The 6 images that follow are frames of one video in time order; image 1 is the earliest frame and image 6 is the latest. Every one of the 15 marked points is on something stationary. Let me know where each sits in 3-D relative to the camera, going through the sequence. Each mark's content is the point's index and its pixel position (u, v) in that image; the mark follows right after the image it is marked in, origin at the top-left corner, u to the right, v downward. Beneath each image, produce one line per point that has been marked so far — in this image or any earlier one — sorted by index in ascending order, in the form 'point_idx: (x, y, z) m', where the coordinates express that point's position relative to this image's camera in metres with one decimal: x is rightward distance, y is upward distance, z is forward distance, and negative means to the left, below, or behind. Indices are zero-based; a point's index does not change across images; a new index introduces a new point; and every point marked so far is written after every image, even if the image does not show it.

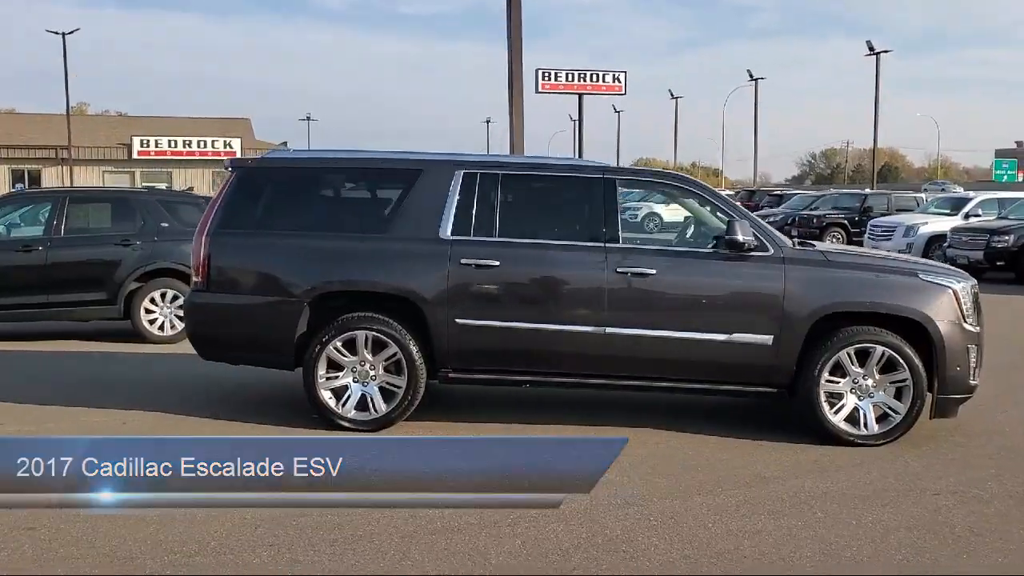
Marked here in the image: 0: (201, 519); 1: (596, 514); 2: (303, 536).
0: (-1.5, -1.1, +4.7) m
1: (+0.4, -1.1, +4.9) m
2: (-1.0, -1.1, +4.5) m
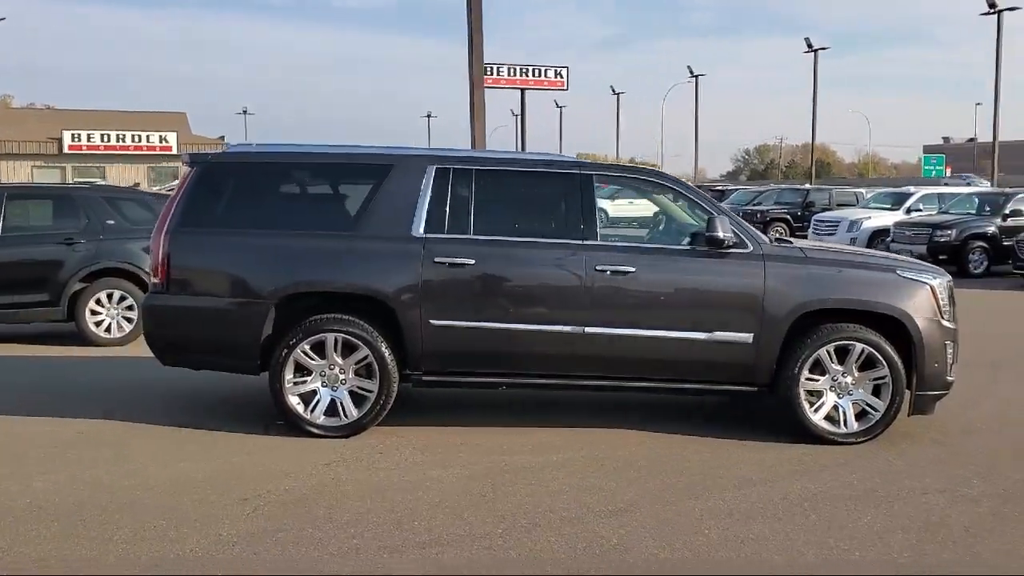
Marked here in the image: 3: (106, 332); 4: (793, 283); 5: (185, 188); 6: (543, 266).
0: (-1.5, -1.1, +4.5) m
1: (+0.4, -1.1, +4.8) m
2: (-1.0, -1.2, +4.3) m
3: (-4.2, -0.4, +10.1) m
4: (+1.8, 0.0, +6.3) m
5: (-2.1, +0.6, +6.4) m
6: (+0.2, +0.1, +6.3) m
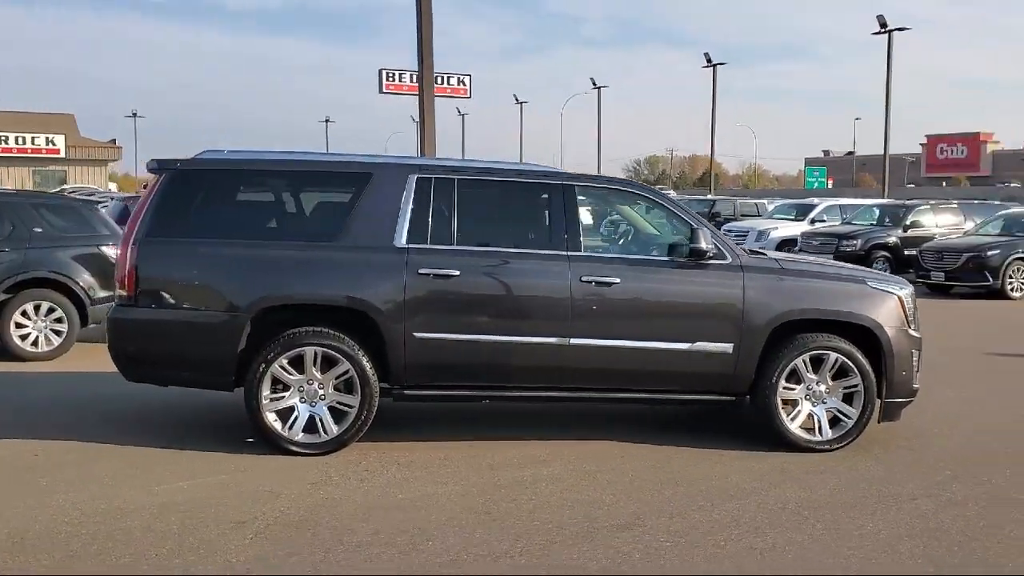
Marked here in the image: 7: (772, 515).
0: (-1.4, -1.2, +4.2) m
1: (+0.4, -1.2, +4.7) m
2: (-0.9, -1.2, +4.1) m
3: (-4.6, -0.6, +9.5) m
4: (+1.7, 0.0, +6.4) m
5: (-2.2, +0.6, +6.1) m
6: (+0.1, +0.1, +6.2) m
7: (+1.3, -1.2, +5.1) m
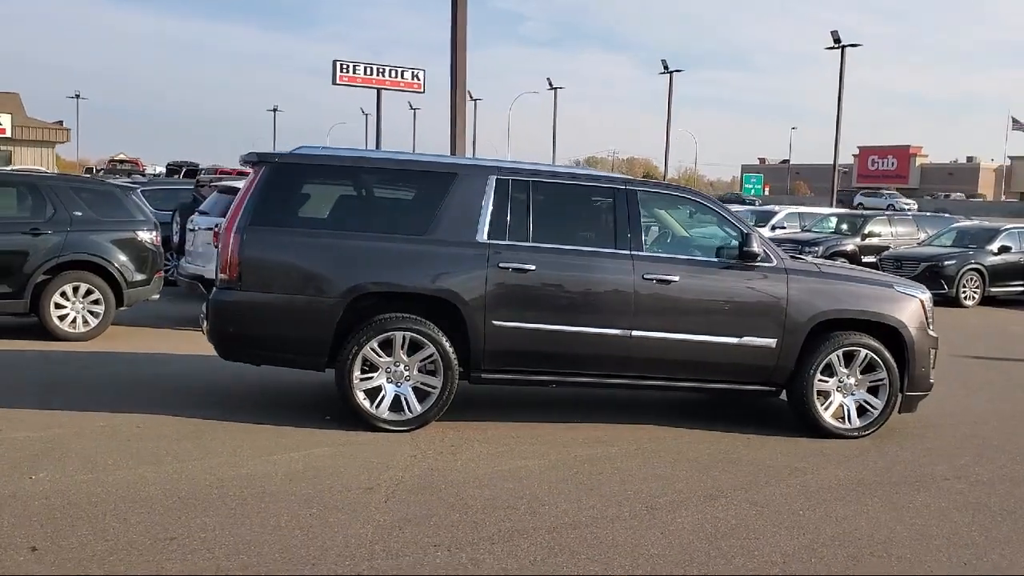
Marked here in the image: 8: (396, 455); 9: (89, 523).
0: (-0.8, -1.1, +4.7) m
1: (+1.0, -1.2, +5.3) m
2: (-0.3, -1.2, +4.6) m
3: (-4.4, -0.4, +9.8) m
4: (+2.2, 0.0, +7.1) m
5: (-1.7, +0.7, +6.5) m
6: (+0.6, +0.1, +6.8) m
7: (+1.9, -1.2, +5.7) m
8: (-0.7, -1.0, +6.0) m
9: (-1.9, -1.1, +4.5) m
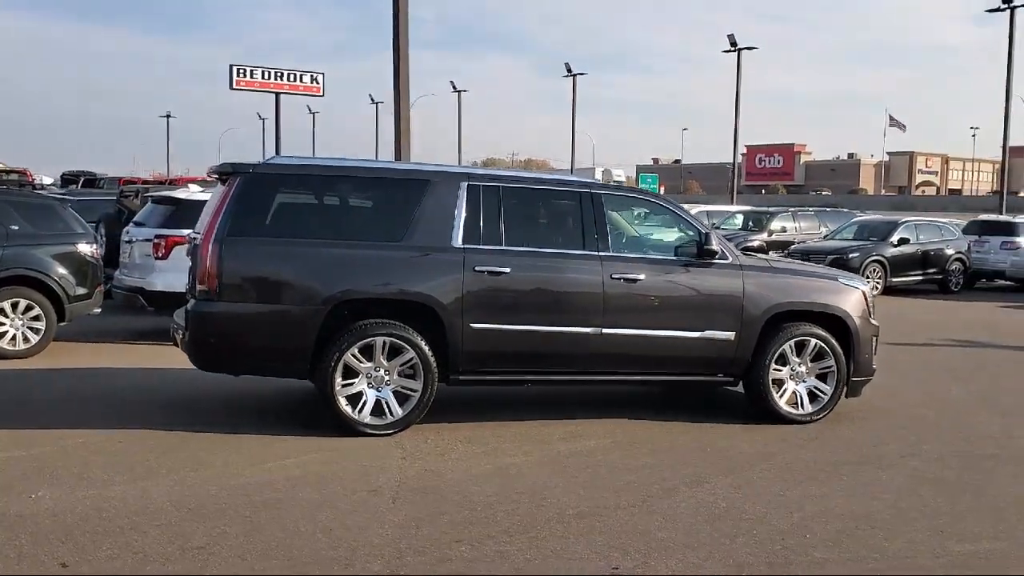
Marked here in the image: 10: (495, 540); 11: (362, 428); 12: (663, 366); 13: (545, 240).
0: (-0.8, -1.2, +4.8) m
1: (+1.0, -1.2, +5.6) m
2: (-0.2, -1.2, +4.8) m
3: (-4.8, -0.5, +9.5) m
4: (+1.9, 0.0, +7.5) m
5: (-1.9, +0.6, +6.5) m
6: (+0.4, +0.1, +7.0) m
7: (+1.8, -1.1, +6.1) m
8: (-0.8, -1.1, +6.1) m
9: (-1.8, -1.1, +4.5) m
10: (-0.1, -1.2, +4.7) m
11: (-1.0, -0.9, +6.6) m
12: (+1.1, -0.6, +7.3) m
13: (+0.2, +0.3, +7.1) m
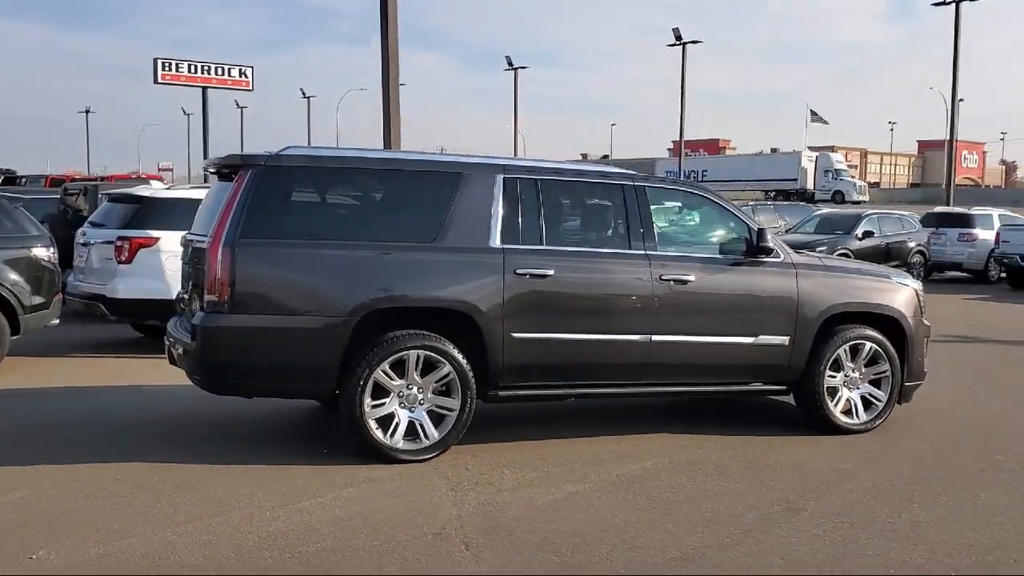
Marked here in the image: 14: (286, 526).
0: (-0.3, -1.2, +4.0) m
1: (+1.4, -1.2, +5.0) m
2: (+0.2, -1.2, +4.1) m
3: (-4.7, -0.6, +8.4) m
4: (+2.2, 0.0, +6.9) m
5: (-1.6, +0.5, +5.7) m
6: (+0.7, +0.1, +6.3) m
7: (+2.2, -1.1, +5.5) m
8: (-0.4, -1.1, +5.3) m
9: (-1.4, -1.2, +3.7) m
10: (+0.4, -1.2, +4.0) m
11: (-0.7, -1.0, +5.8) m
12: (+1.4, -0.6, +6.7) m
13: (+0.5, +0.3, +6.4) m
14: (-1.1, -1.1, +4.6) m
